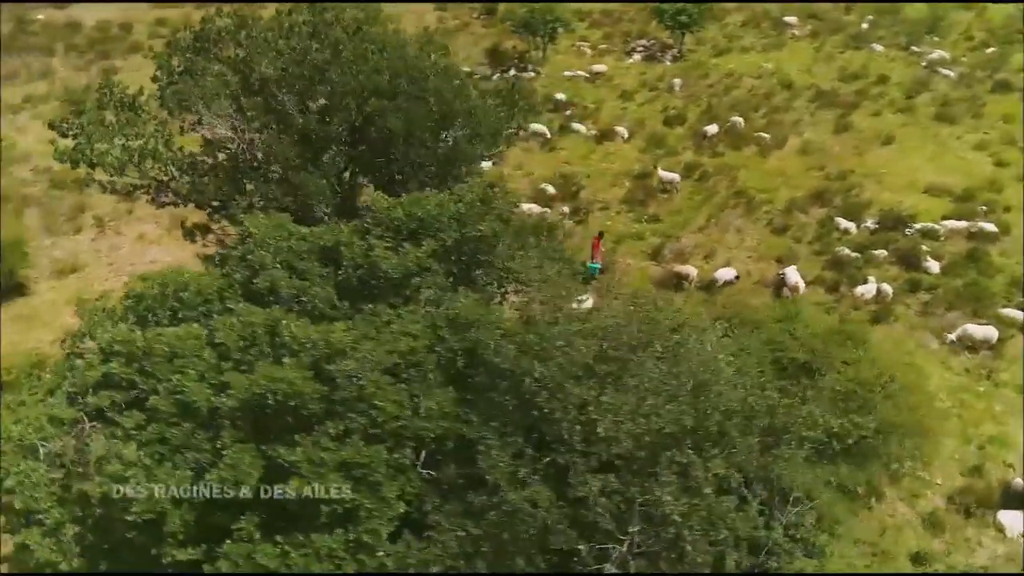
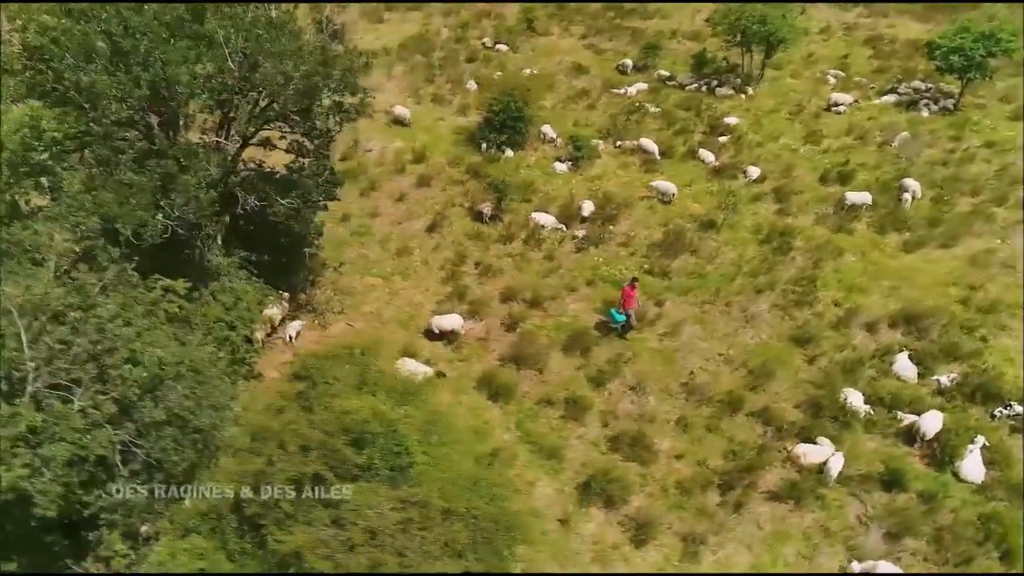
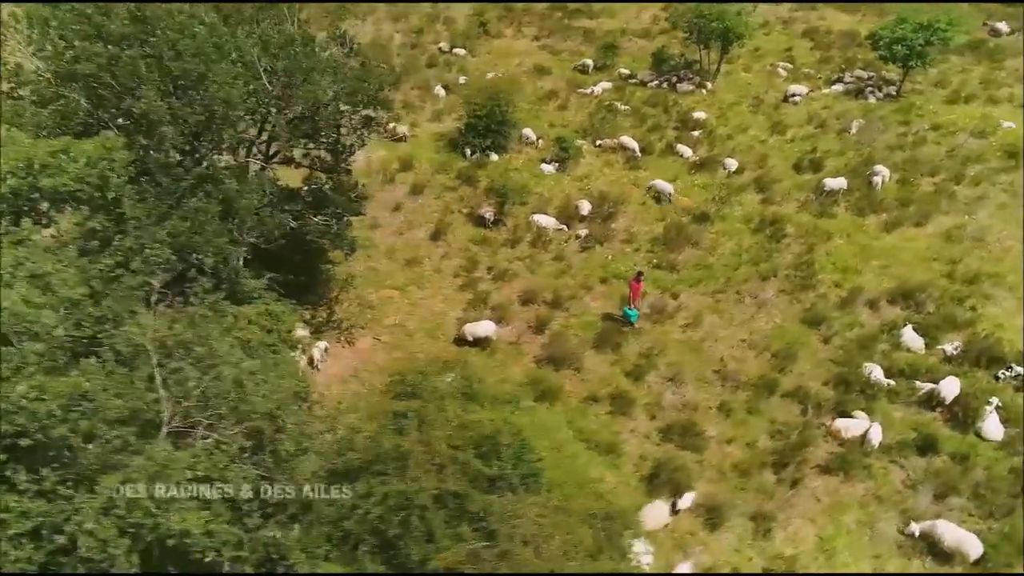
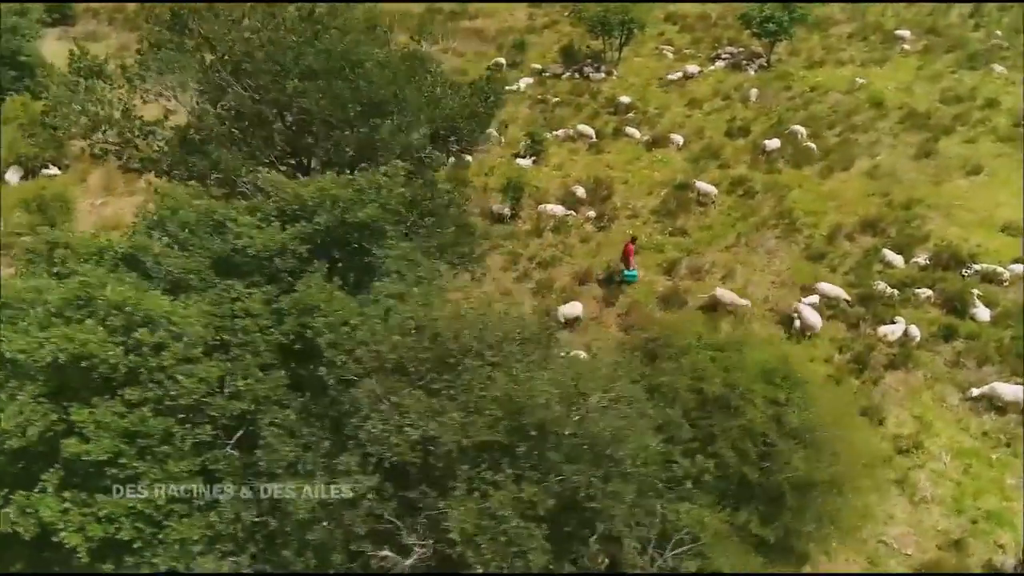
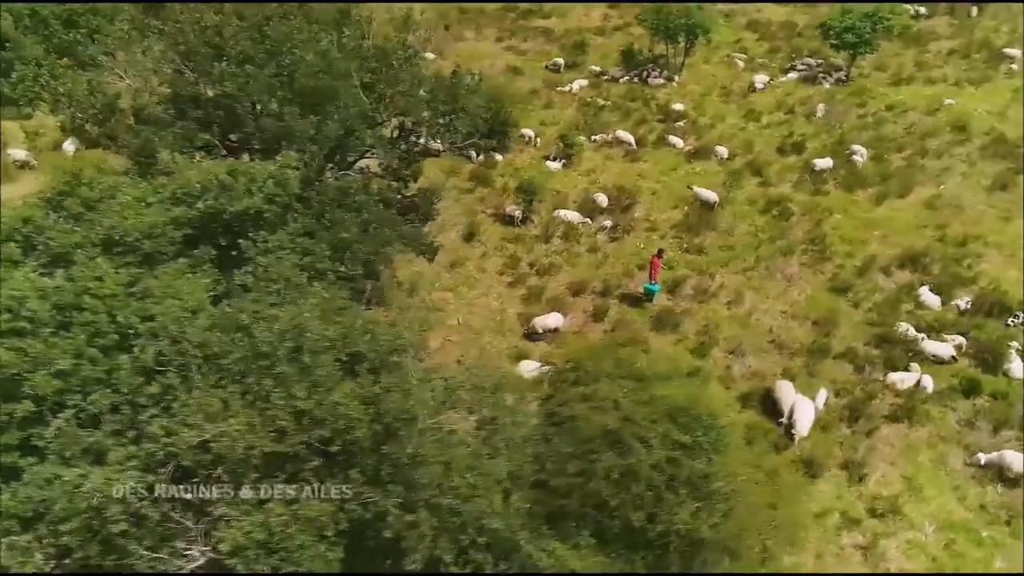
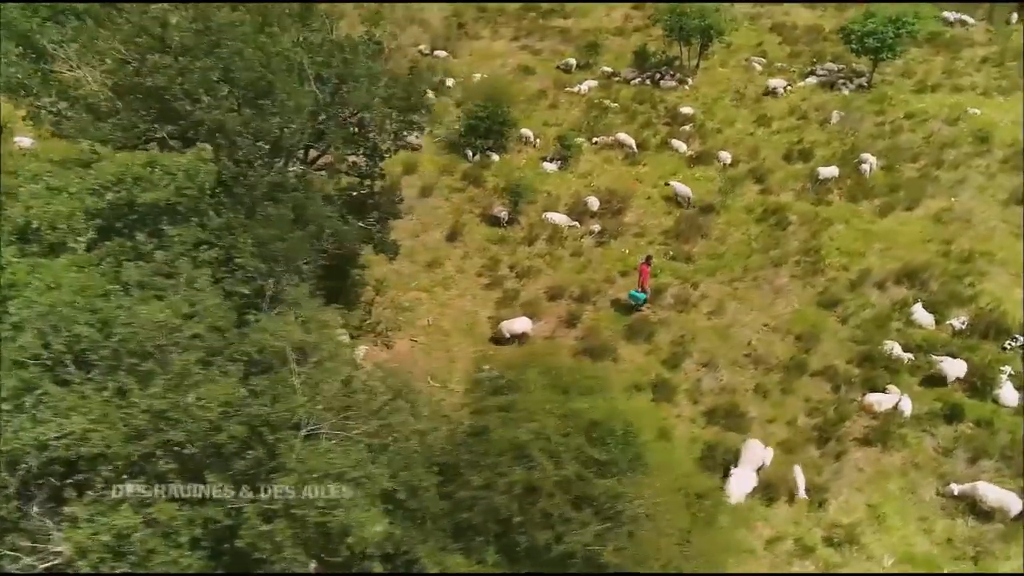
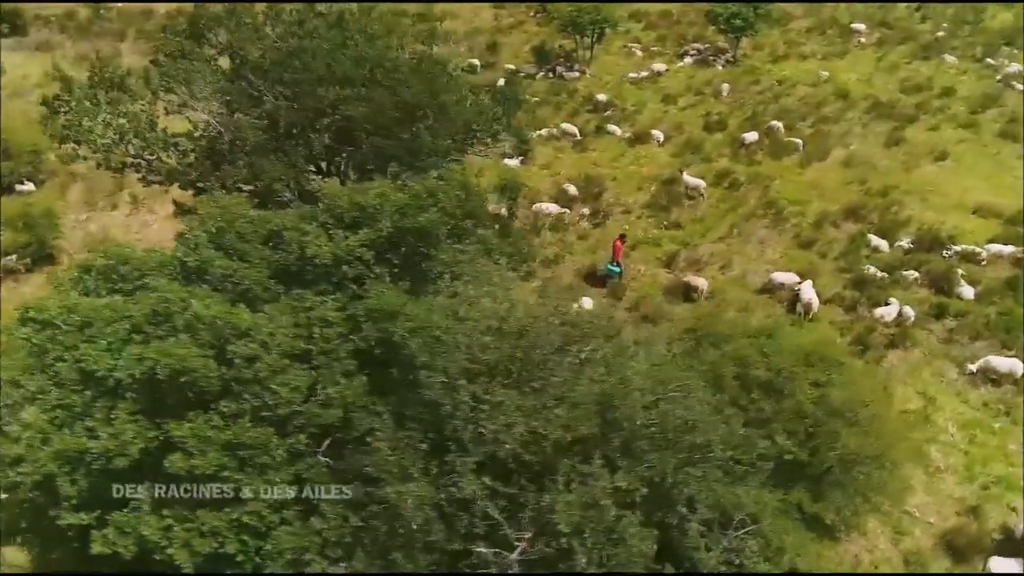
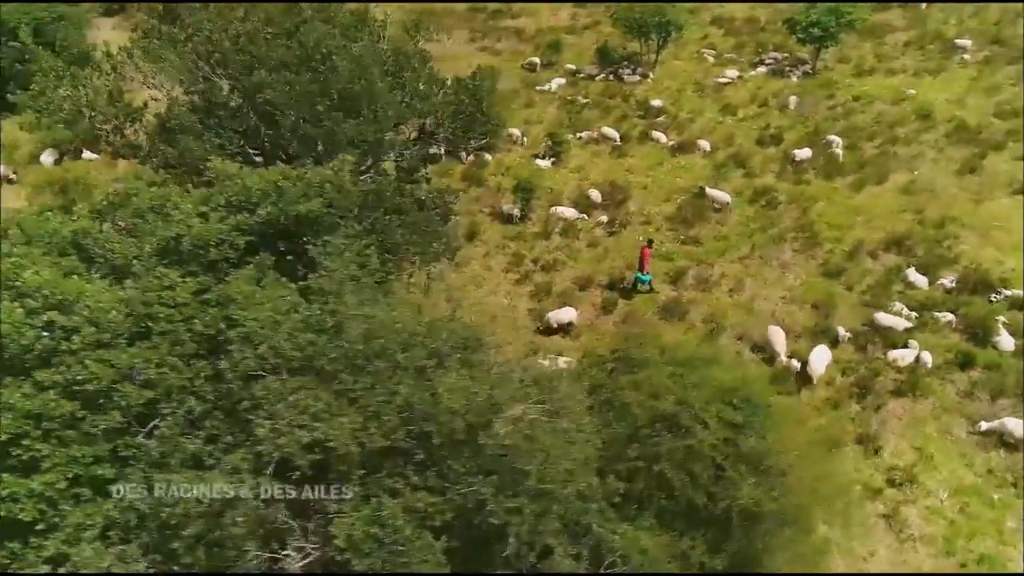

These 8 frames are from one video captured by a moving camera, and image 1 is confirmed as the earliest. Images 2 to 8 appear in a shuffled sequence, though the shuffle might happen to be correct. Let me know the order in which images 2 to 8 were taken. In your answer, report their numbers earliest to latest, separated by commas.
7, 4, 8, 5, 6, 3, 2
